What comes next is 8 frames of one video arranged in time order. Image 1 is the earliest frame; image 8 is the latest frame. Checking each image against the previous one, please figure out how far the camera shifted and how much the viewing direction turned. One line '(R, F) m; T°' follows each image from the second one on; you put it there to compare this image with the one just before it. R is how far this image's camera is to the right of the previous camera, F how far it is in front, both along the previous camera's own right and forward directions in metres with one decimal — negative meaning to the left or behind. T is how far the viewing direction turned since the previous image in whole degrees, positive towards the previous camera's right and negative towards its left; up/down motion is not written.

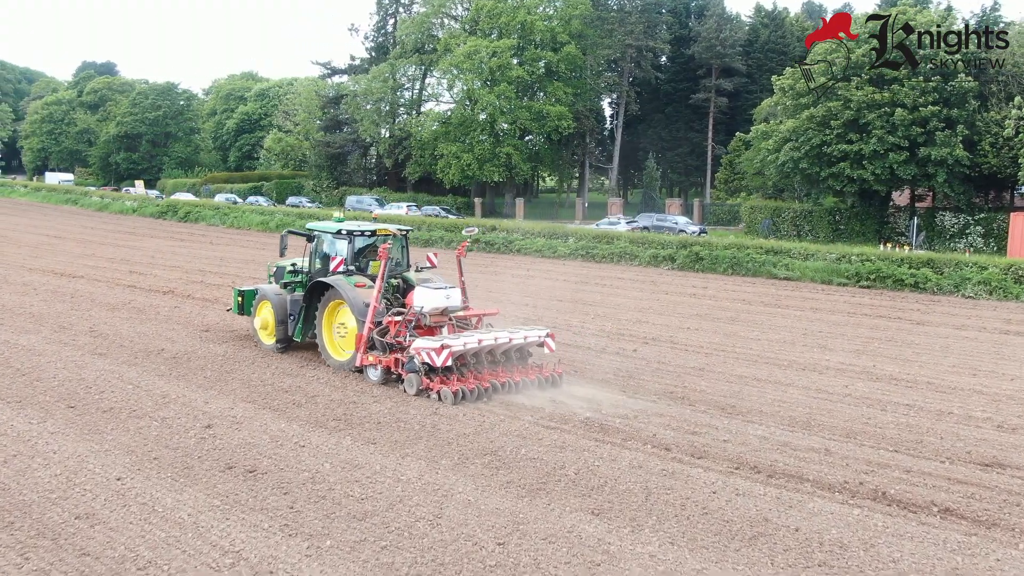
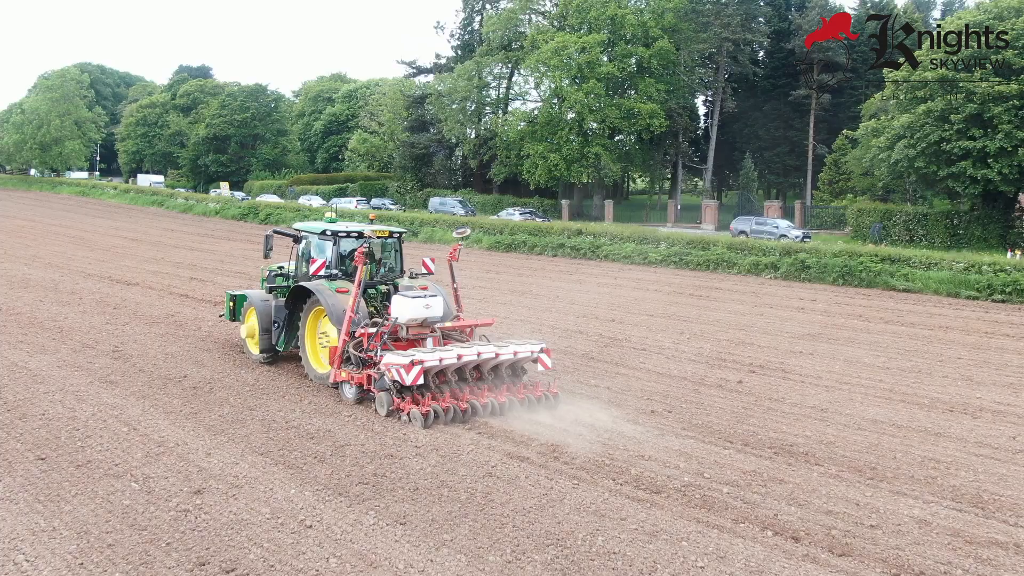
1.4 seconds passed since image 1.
(+0.1, +1.9) m; -5°
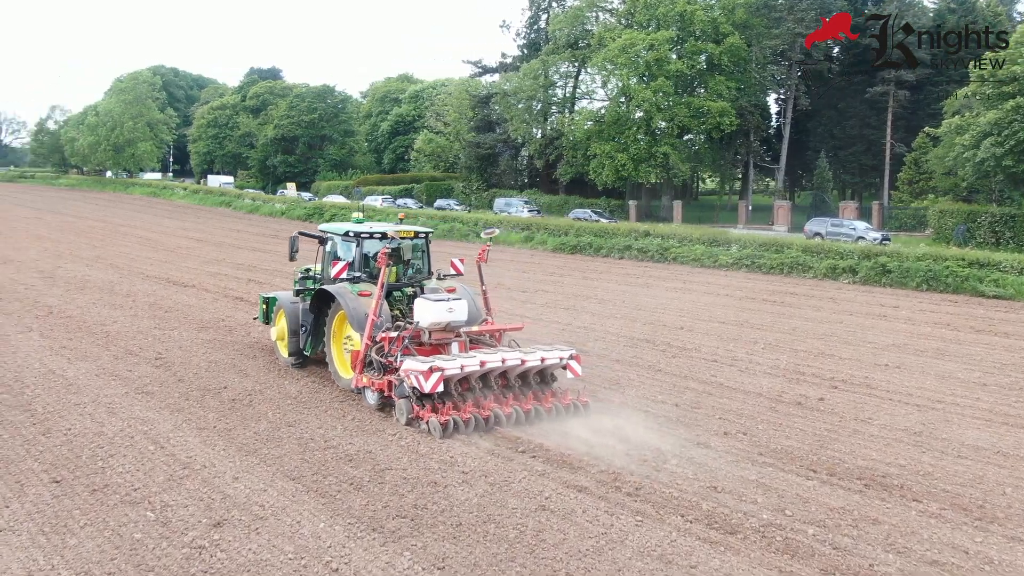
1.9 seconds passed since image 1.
(+0.1, +0.7) m; -4°
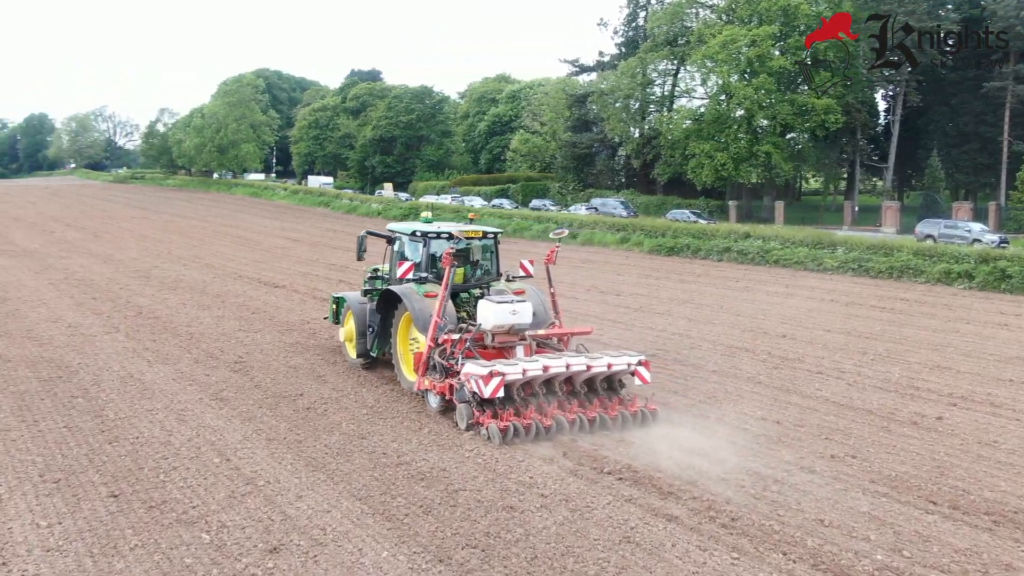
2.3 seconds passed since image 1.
(+0.1, +0.5) m; -5°
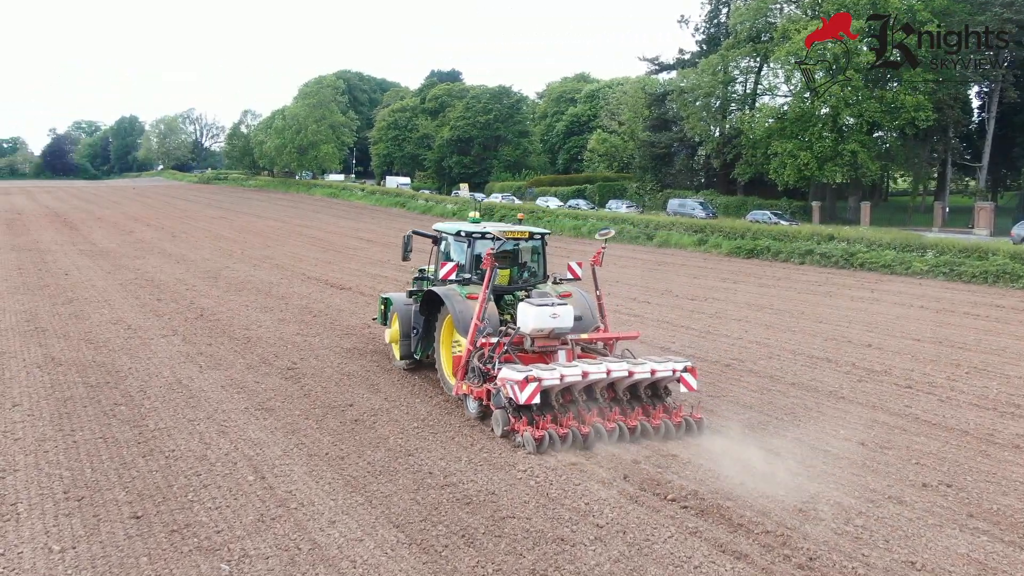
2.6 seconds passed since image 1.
(+0.1, +0.5) m; -4°
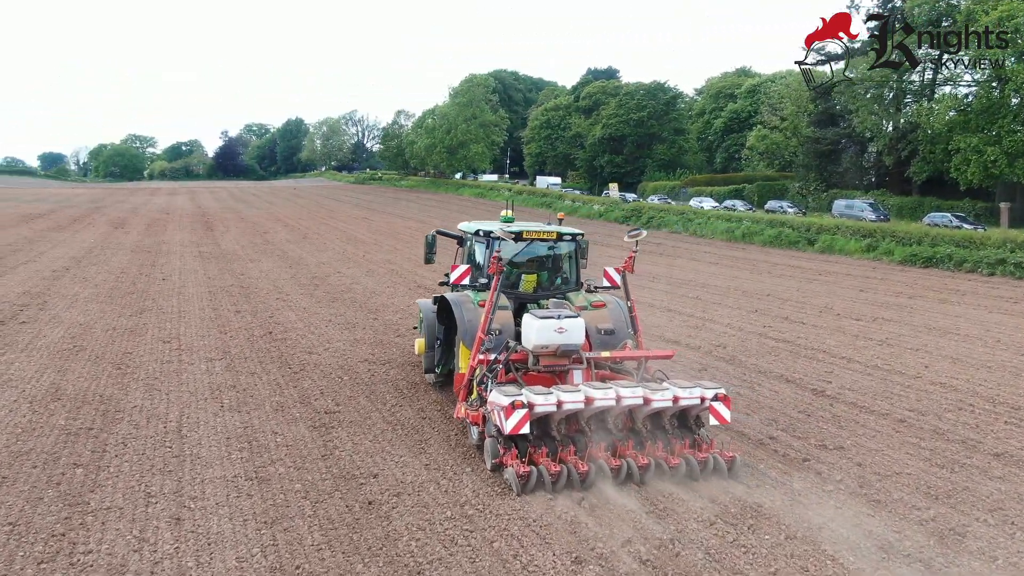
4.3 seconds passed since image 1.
(+0.4, +2.3) m; -9°
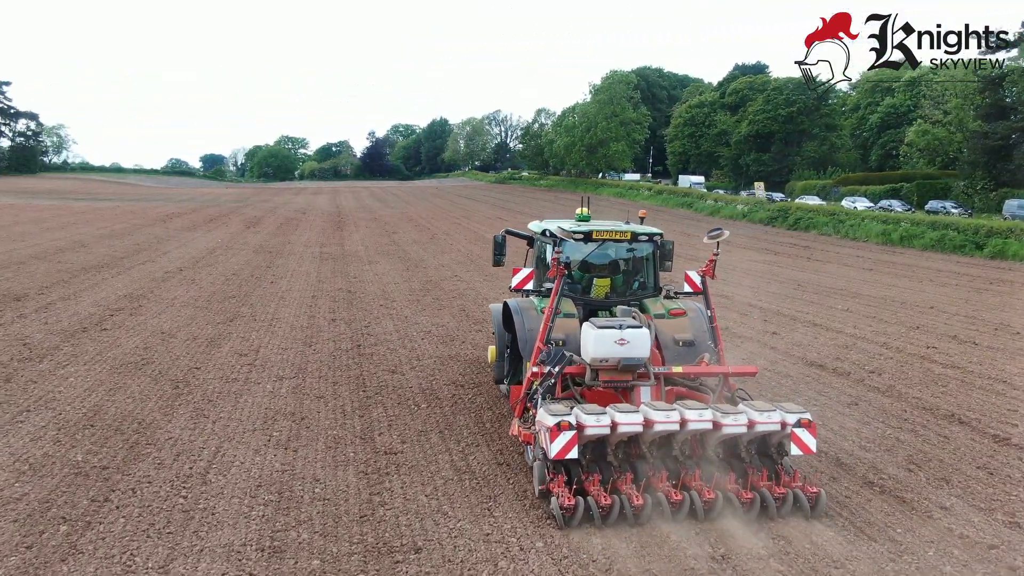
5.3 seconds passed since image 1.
(+0.3, +1.5) m; -8°
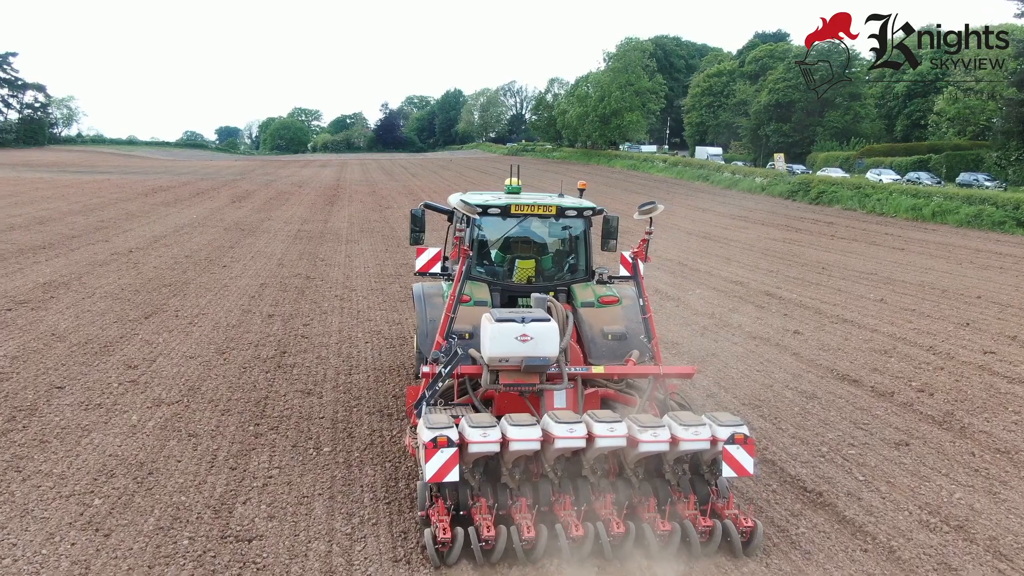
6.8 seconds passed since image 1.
(+0.5, +2.1) m; -1°
